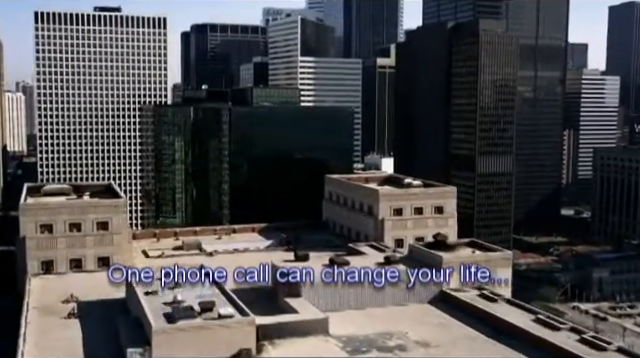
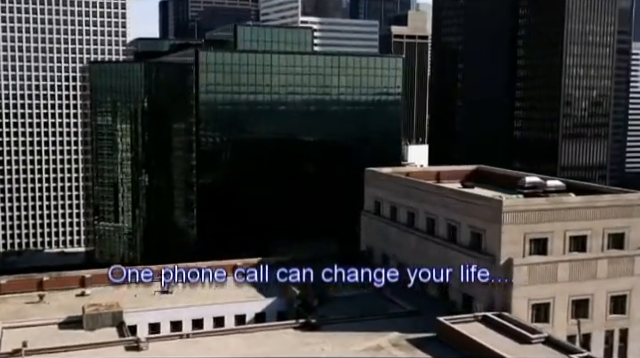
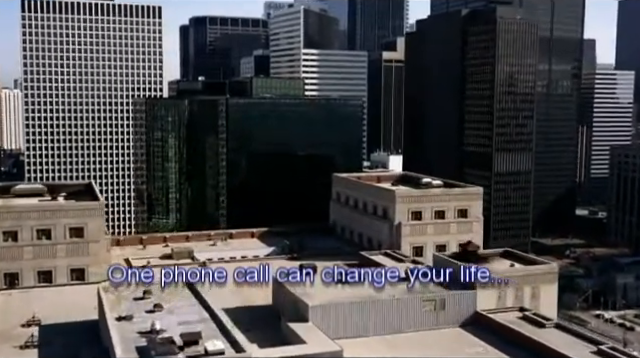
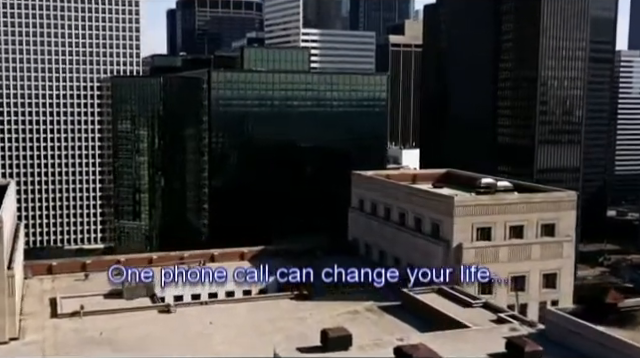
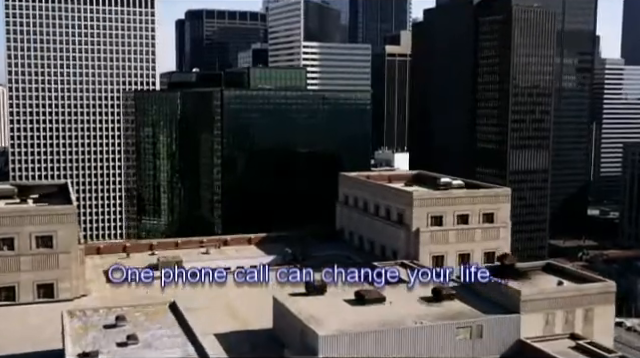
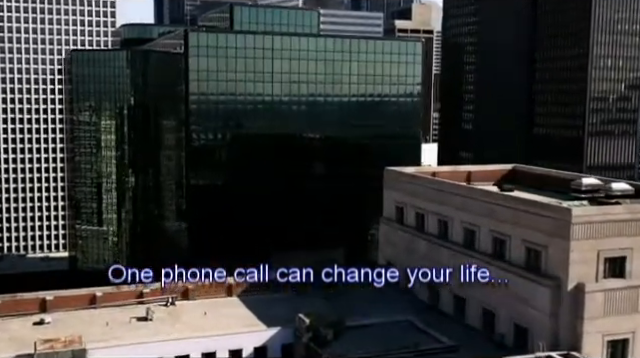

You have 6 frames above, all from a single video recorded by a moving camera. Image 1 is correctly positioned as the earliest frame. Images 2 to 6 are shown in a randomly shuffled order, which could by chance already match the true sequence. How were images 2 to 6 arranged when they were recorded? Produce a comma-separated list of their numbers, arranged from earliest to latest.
3, 5, 4, 2, 6
